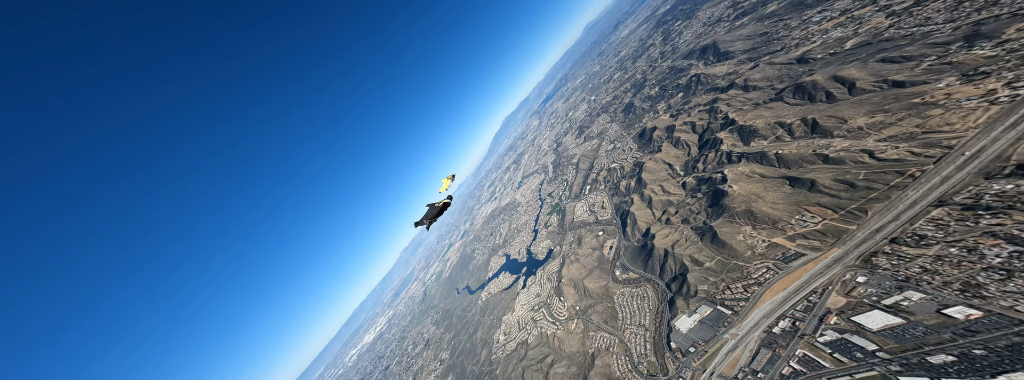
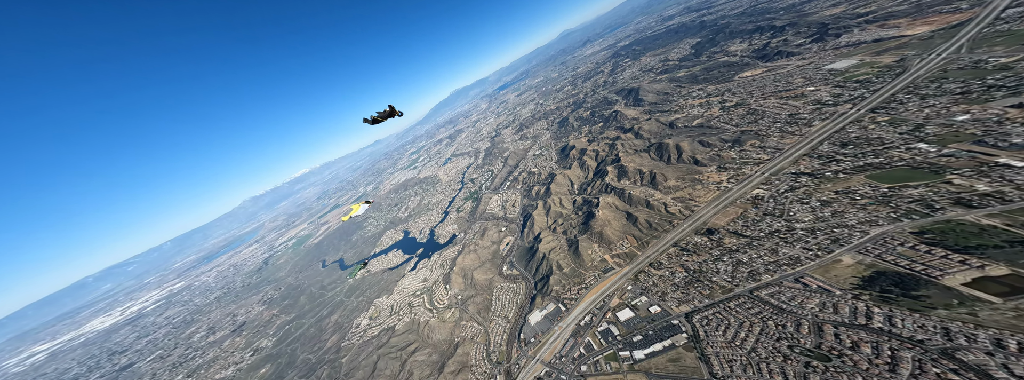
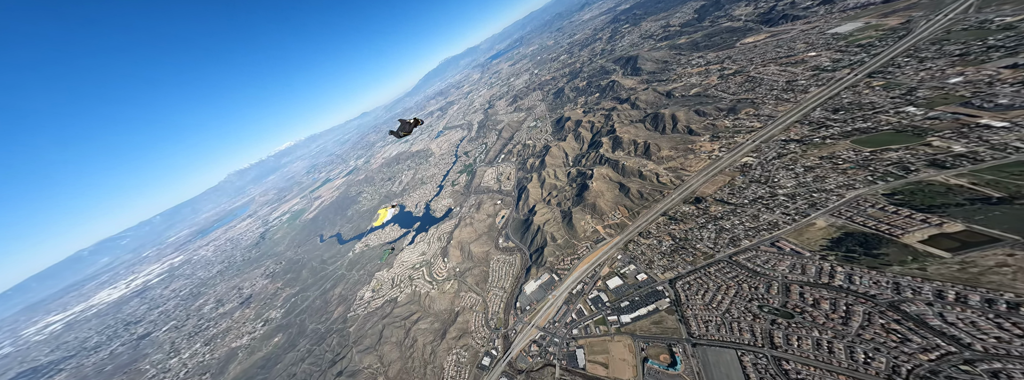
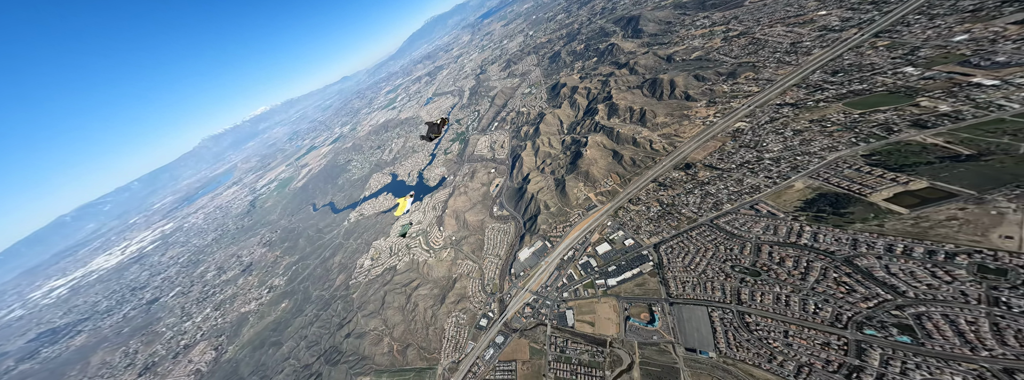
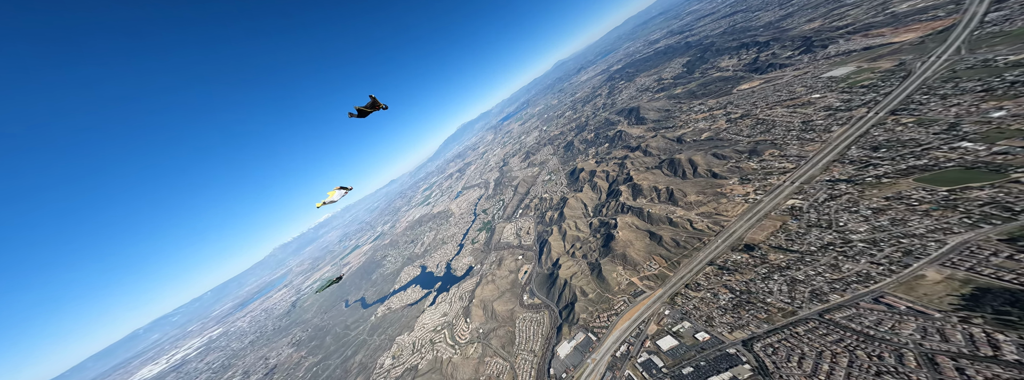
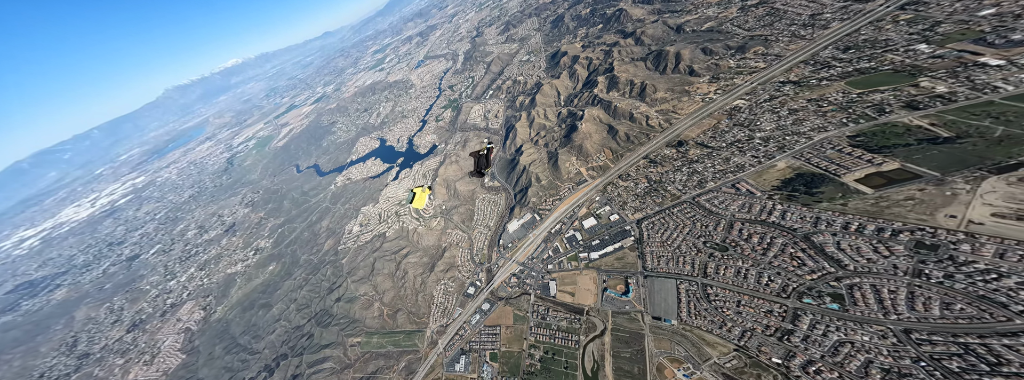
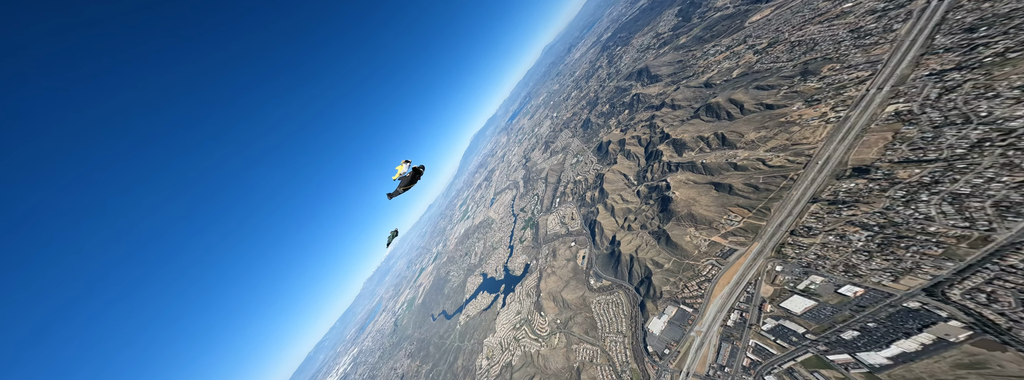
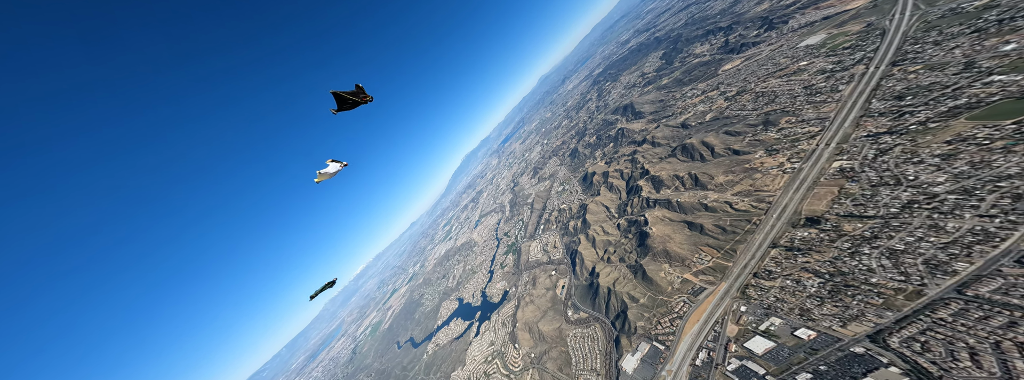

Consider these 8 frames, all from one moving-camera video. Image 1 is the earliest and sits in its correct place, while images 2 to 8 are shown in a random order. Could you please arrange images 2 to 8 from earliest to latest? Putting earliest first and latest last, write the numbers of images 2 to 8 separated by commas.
7, 8, 5, 2, 3, 4, 6
